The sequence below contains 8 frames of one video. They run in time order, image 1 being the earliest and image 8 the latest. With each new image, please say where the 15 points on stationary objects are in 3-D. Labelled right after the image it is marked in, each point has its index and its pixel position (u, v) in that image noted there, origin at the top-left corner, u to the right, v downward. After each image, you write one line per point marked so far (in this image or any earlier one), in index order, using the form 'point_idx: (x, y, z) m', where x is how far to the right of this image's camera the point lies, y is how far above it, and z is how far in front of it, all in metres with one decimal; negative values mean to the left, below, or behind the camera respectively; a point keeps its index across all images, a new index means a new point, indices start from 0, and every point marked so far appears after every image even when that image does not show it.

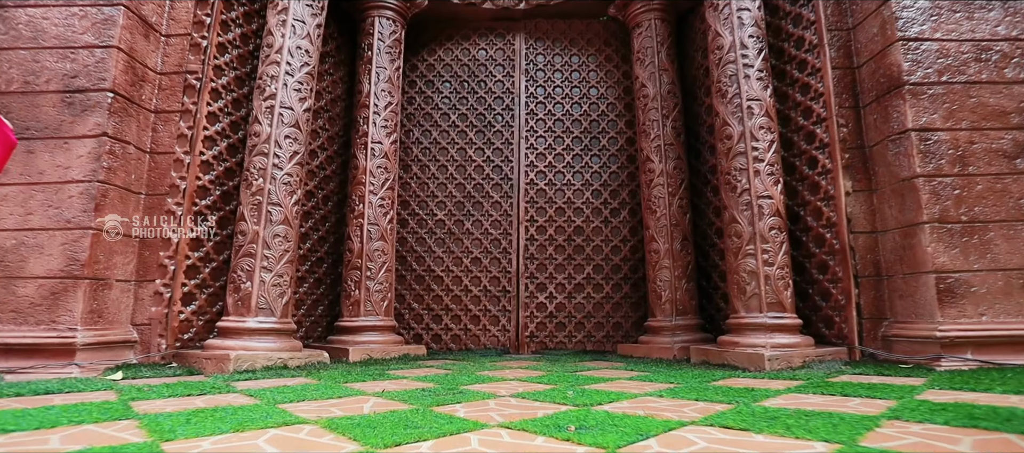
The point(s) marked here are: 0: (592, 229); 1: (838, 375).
0: (+0.5, 0.0, +3.8) m
1: (+1.2, -0.6, +2.1) m
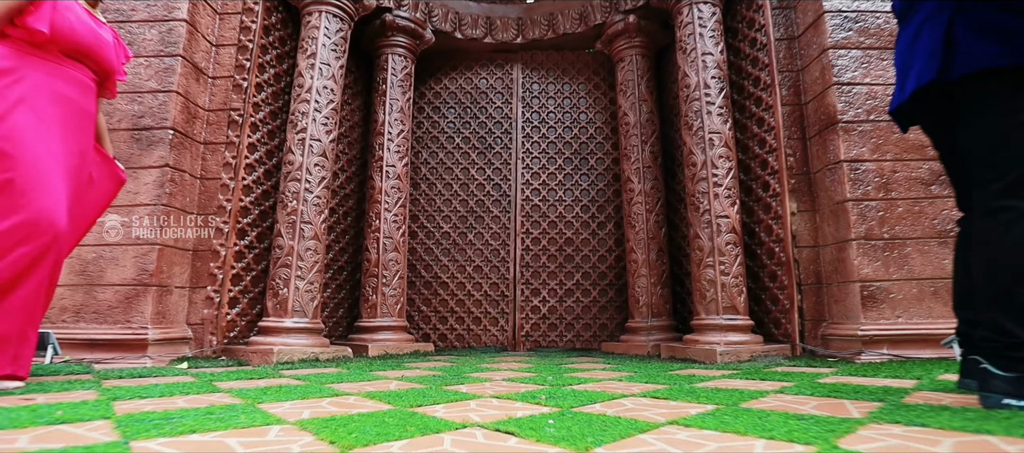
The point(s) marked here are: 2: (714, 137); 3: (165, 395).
0: (+0.5, -0.1, +4.2) m
1: (+1.2, -0.6, +2.6) m
2: (+1.2, +0.5, +3.2) m
3: (-1.0, -0.5, +1.7) m
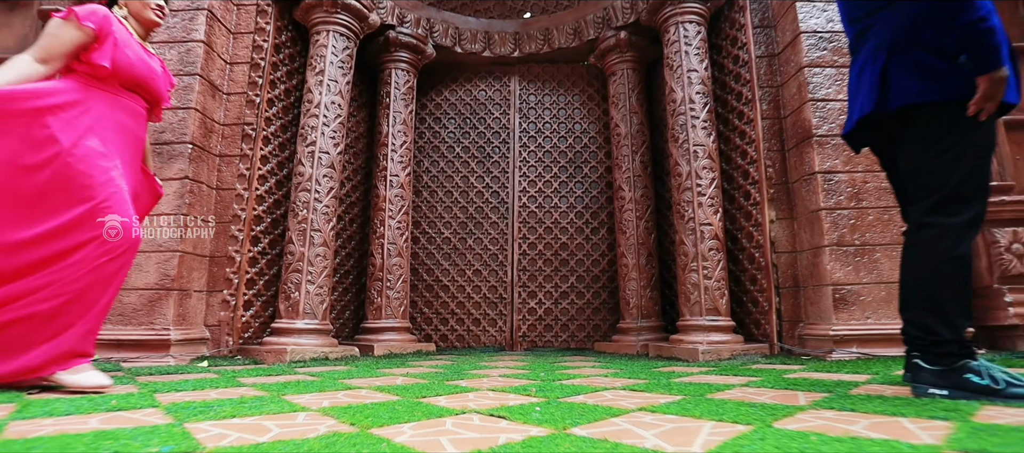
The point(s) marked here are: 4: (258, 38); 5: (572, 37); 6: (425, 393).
0: (+0.5, -0.1, +4.4) m
1: (+1.2, -0.7, +2.8) m
2: (+1.1, +0.5, +3.4) m
3: (-1.1, -0.5, +1.9) m
4: (-1.6, +1.2, +3.6) m
5: (+0.5, +1.5, +4.5) m
6: (-0.3, -0.5, +1.9) m
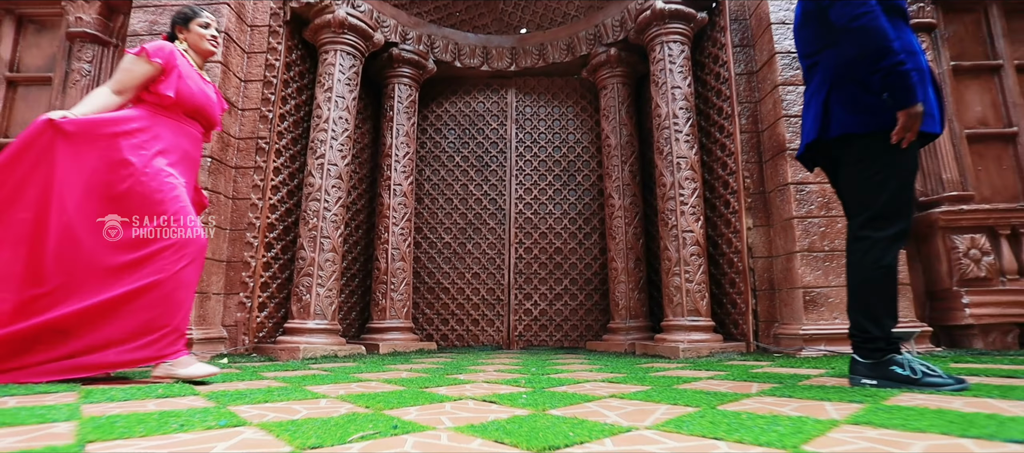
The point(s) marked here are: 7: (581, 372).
0: (+0.5, -0.2, +4.7) m
1: (+1.1, -0.7, +3.0) m
2: (+1.1, +0.4, +3.7) m
3: (-1.1, -0.6, +2.1) m
4: (-1.6, +1.2, +3.8) m
5: (+0.4, +1.5, +4.8) m
6: (-0.3, -0.6, +2.1) m
7: (+0.3, -0.7, +2.6) m
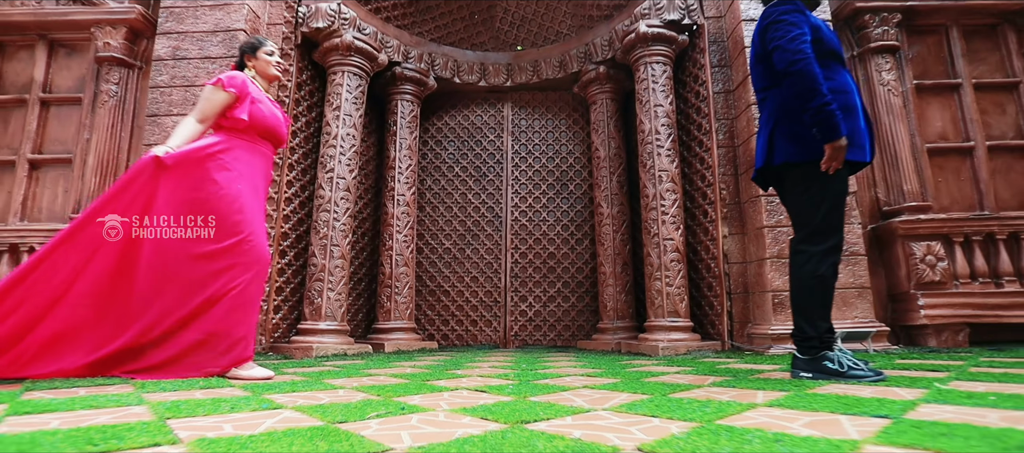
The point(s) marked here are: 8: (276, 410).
0: (+0.4, -0.2, +5.0) m
1: (+1.1, -0.8, +3.3) m
2: (+1.1, +0.4, +4.0) m
3: (-1.1, -0.6, +2.5) m
4: (-1.7, +1.1, +4.2) m
5: (+0.4, +1.4, +5.1) m
6: (-0.4, -0.7, +2.4) m
7: (+0.3, -0.7, +2.9) m
8: (-0.6, -0.5, +1.5) m
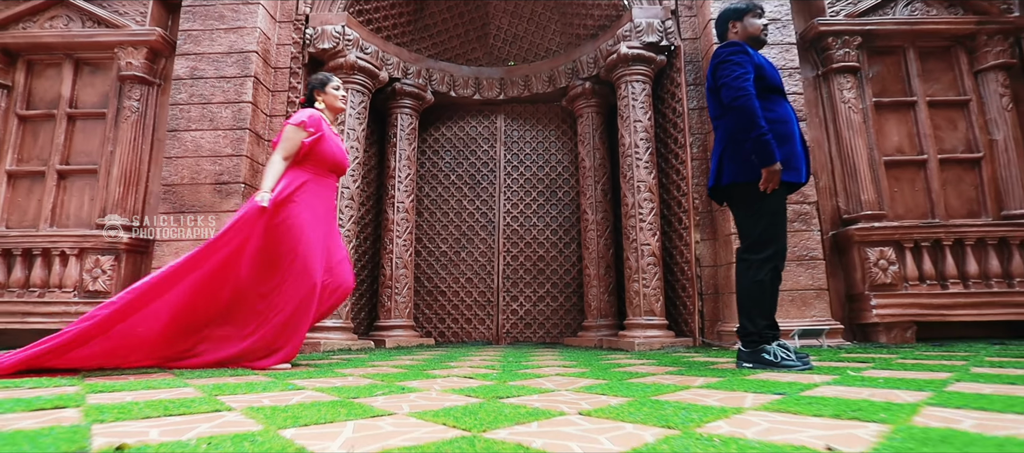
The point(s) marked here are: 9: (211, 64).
0: (+0.4, -0.3, +5.3) m
1: (+1.0, -0.8, +3.7) m
2: (+1.0, +0.3, +4.3) m
3: (-1.2, -0.7, +2.8) m
4: (-1.8, +1.1, +4.5) m
5: (+0.3, +1.4, +5.4) m
6: (-0.4, -0.7, +2.8) m
7: (+0.2, -0.8, +3.2) m
8: (-0.7, -0.5, +1.9) m
9: (-2.3, +1.2, +4.3) m
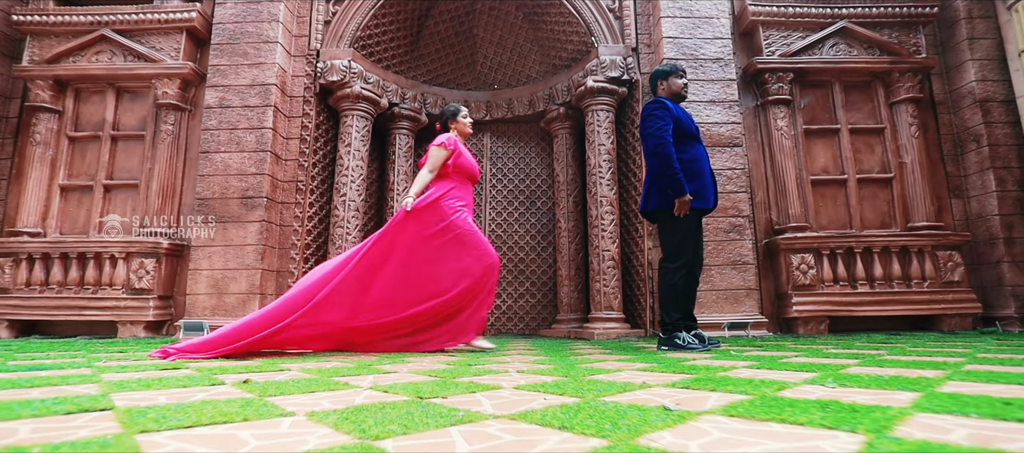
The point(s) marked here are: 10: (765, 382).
0: (+0.2, -0.4, +6.1) m
1: (+0.9, -0.9, +4.4) m
2: (+0.8, +0.2, +5.1) m
3: (-1.3, -0.8, +3.6) m
4: (-1.9, +1.0, +5.2) m
5: (+0.2, +1.3, +6.2) m
6: (-0.6, -0.8, +3.5) m
7: (0.0, -0.9, +4.0) m
8: (-0.9, -0.6, +2.6) m
9: (-2.5, +1.2, +5.0) m
10: (+0.7, -0.5, +1.7) m
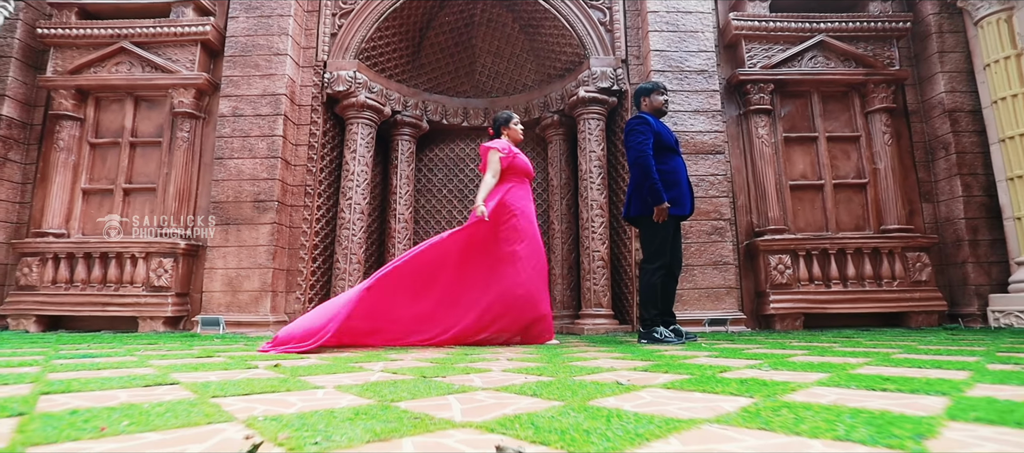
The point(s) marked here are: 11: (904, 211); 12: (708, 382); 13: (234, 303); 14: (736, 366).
0: (+0.2, -0.4, +6.4) m
1: (+0.8, -0.9, +4.8) m
2: (+0.8, +0.2, +5.4) m
3: (-1.4, -0.8, +3.9) m
4: (-2.0, +1.0, +5.6) m
5: (+0.1, +1.3, +6.5) m
6: (-0.6, -0.8, +3.9) m
7: (0.0, -0.9, +4.3) m
8: (-0.9, -0.7, +3.0) m
9: (-2.5, +1.2, +5.4) m
10: (+0.7, -0.5, +2.0) m
11: (+3.7, +0.1, +5.3) m
12: (+0.5, -0.4, +1.6) m
13: (-2.4, -0.7, +4.9) m
14: (+0.8, -0.5, +2.0) m
